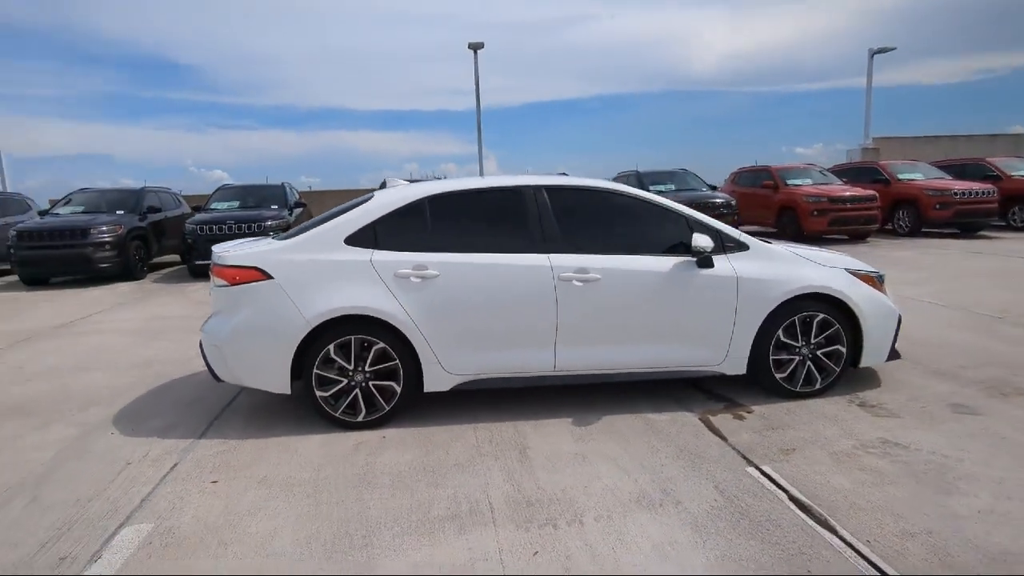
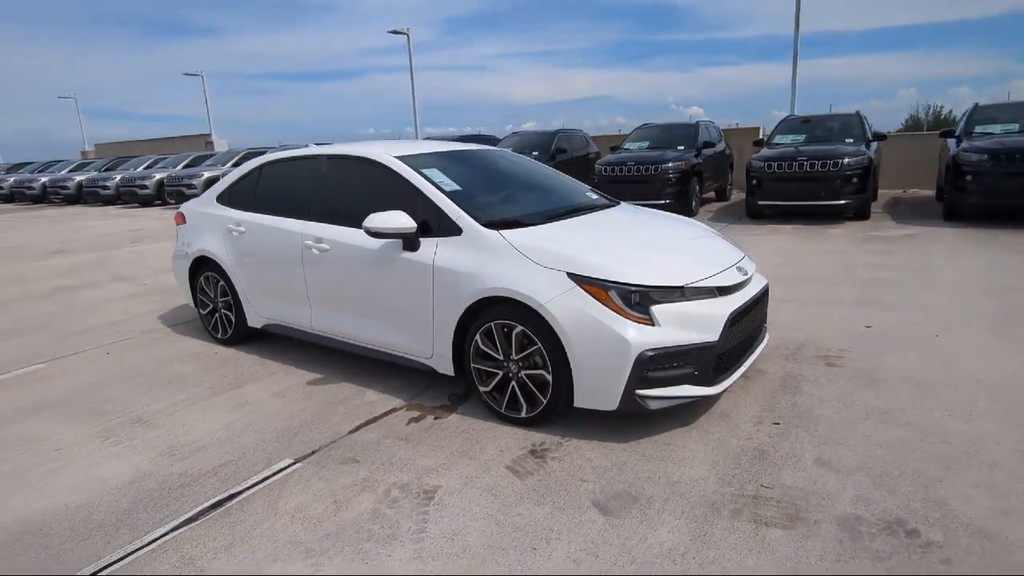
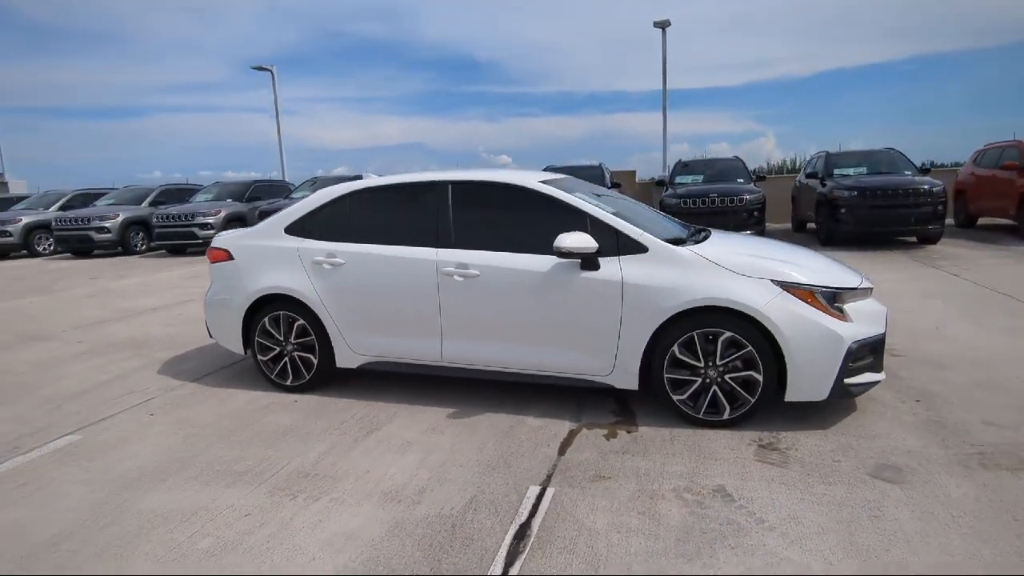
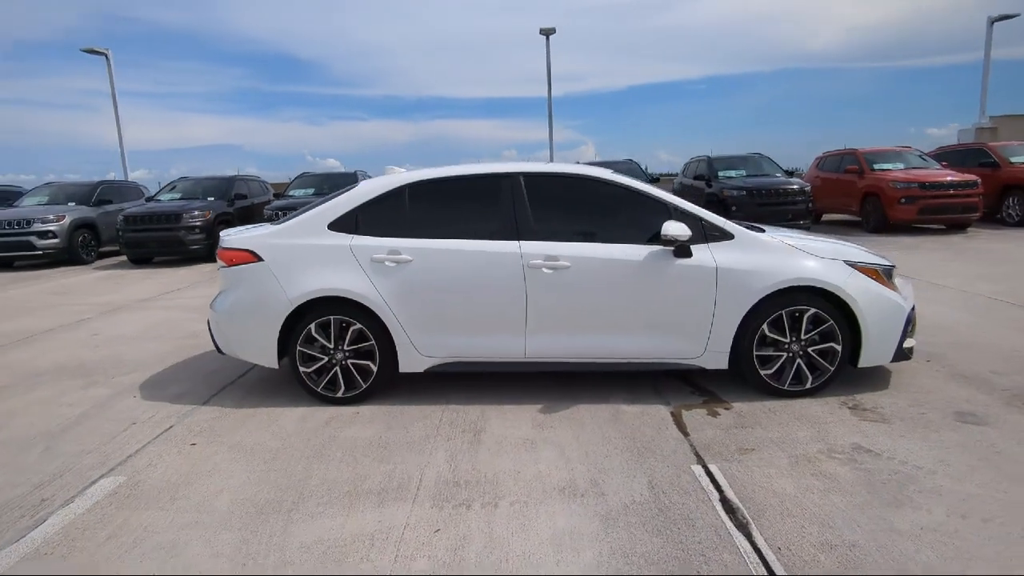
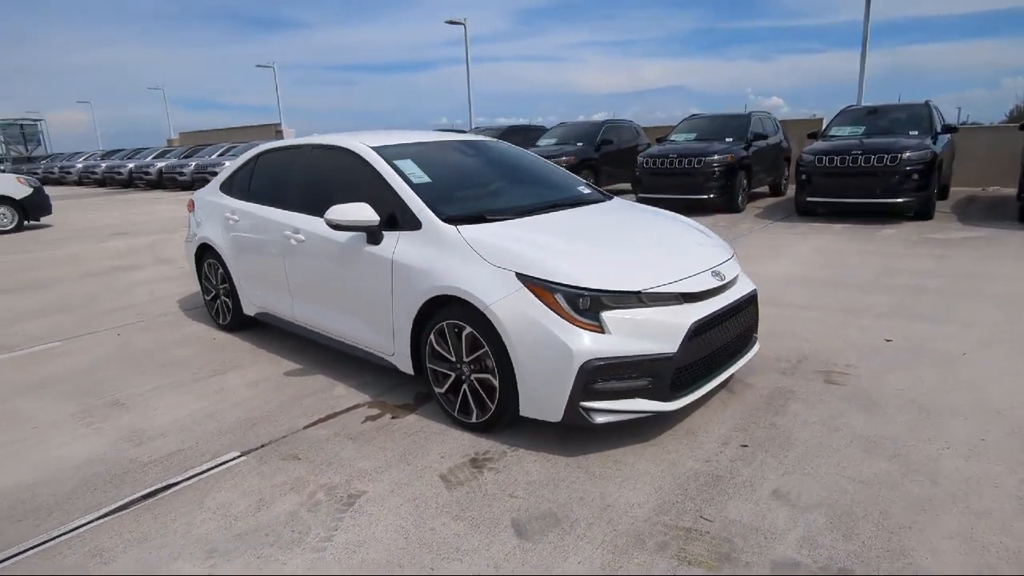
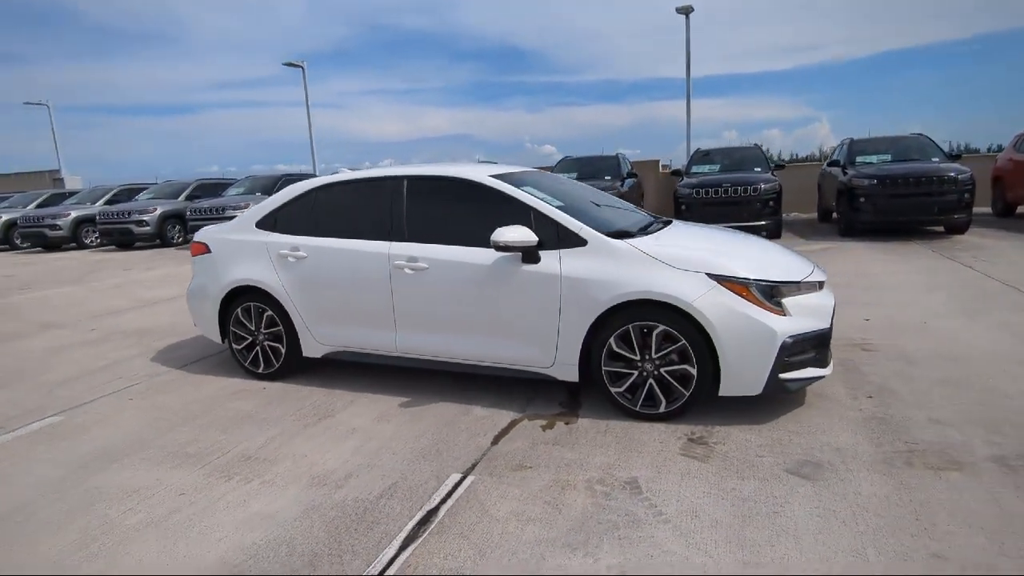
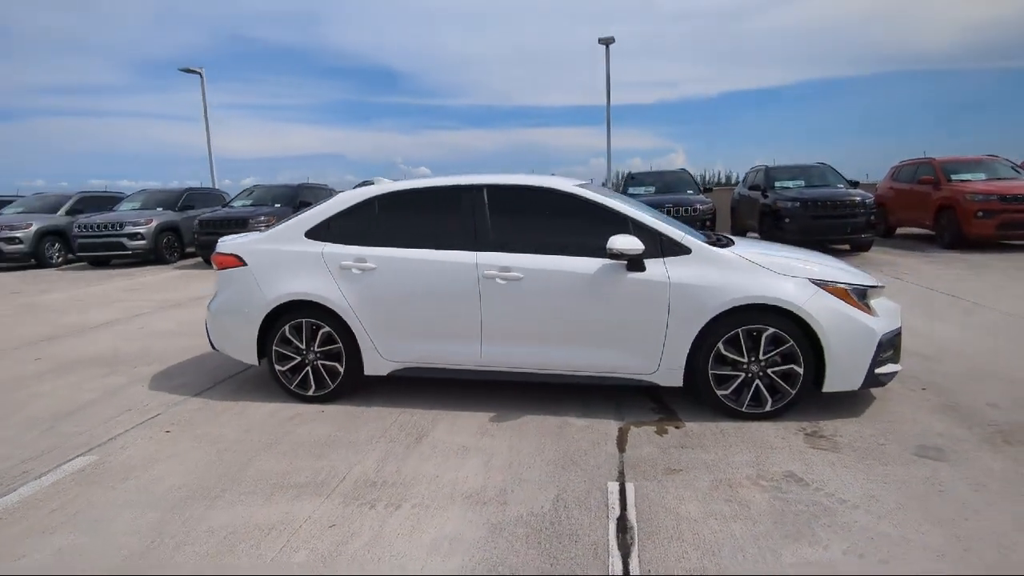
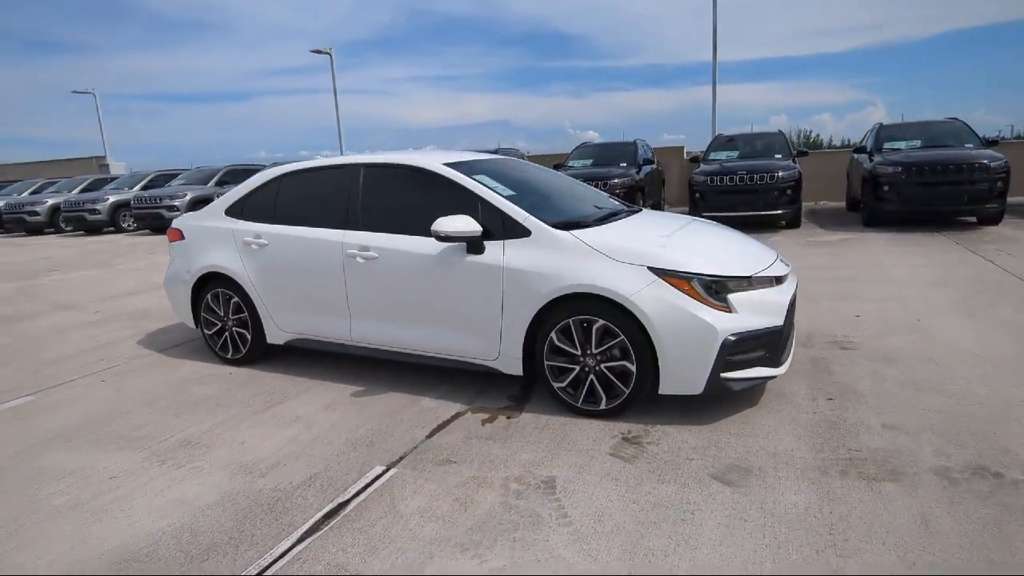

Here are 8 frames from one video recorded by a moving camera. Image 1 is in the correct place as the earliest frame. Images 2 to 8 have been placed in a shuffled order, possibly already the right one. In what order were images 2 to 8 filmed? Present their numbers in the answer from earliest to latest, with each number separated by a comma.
4, 7, 3, 6, 8, 2, 5
